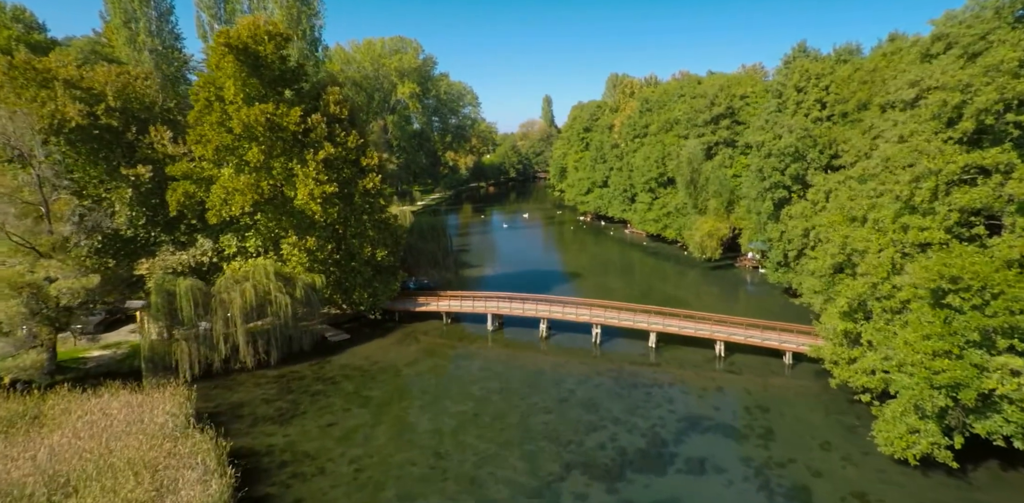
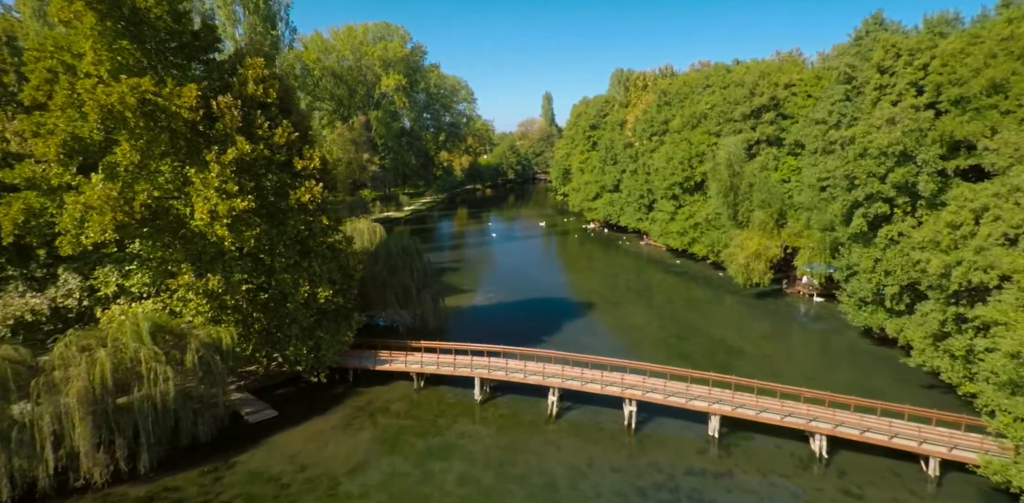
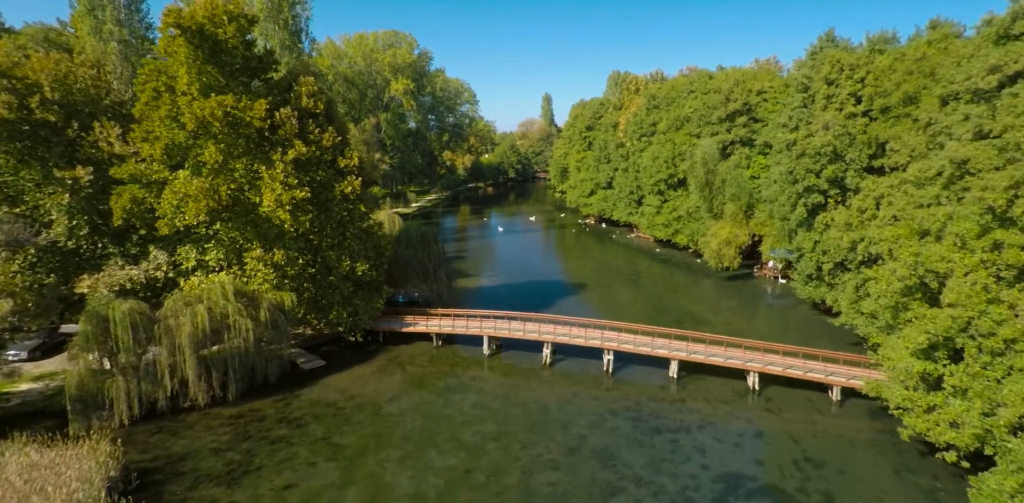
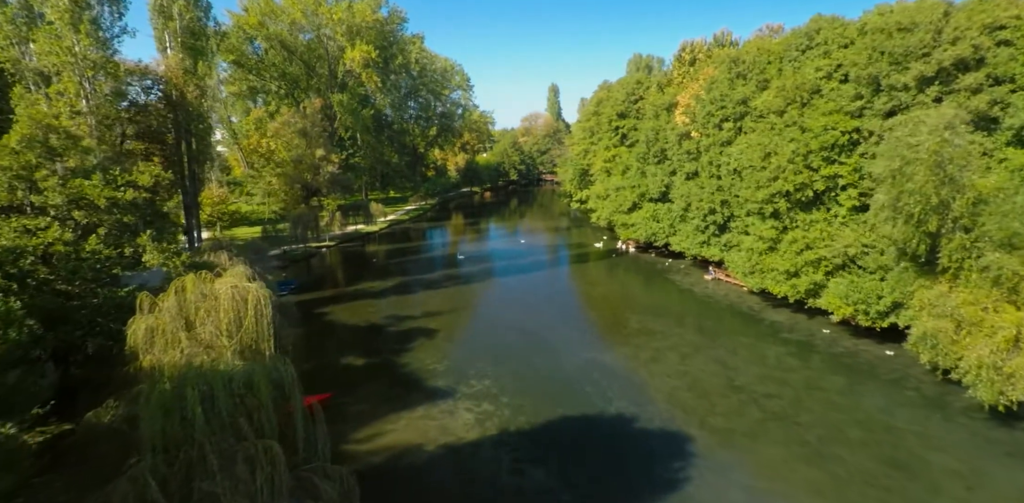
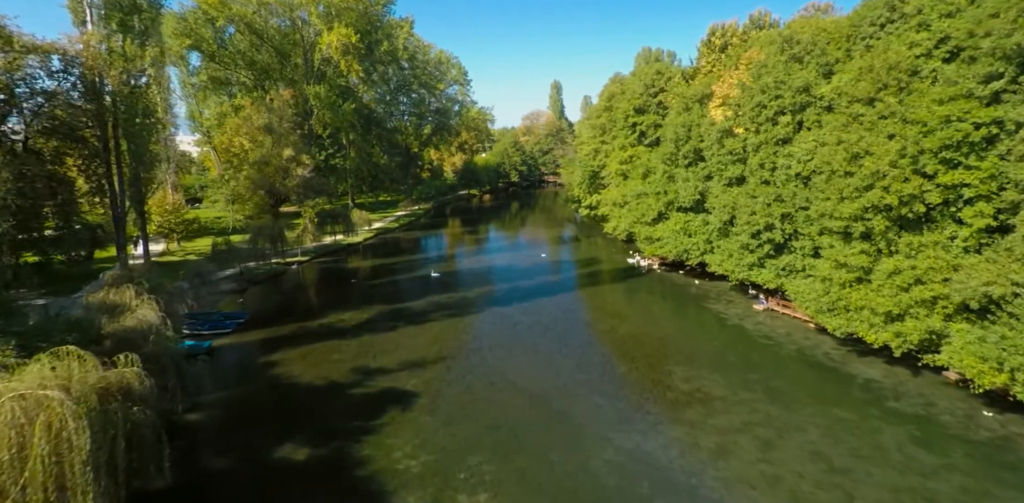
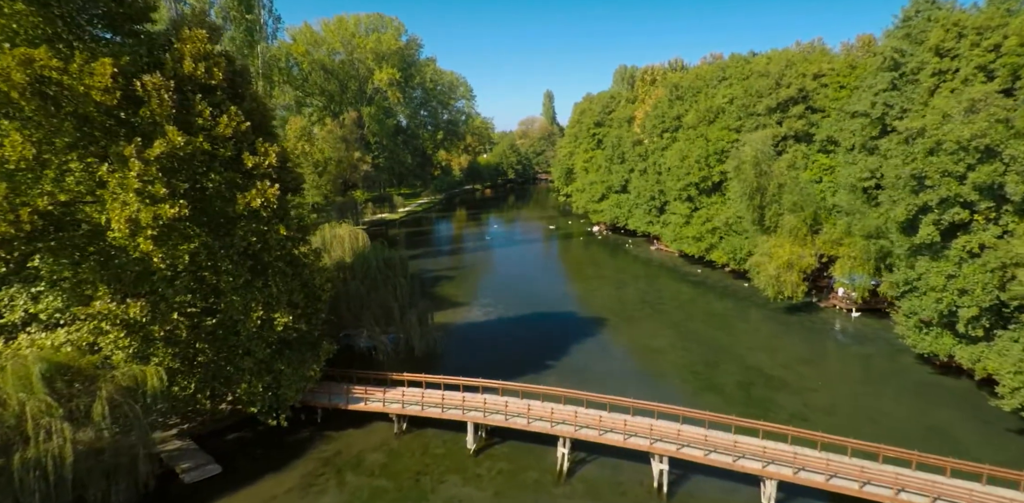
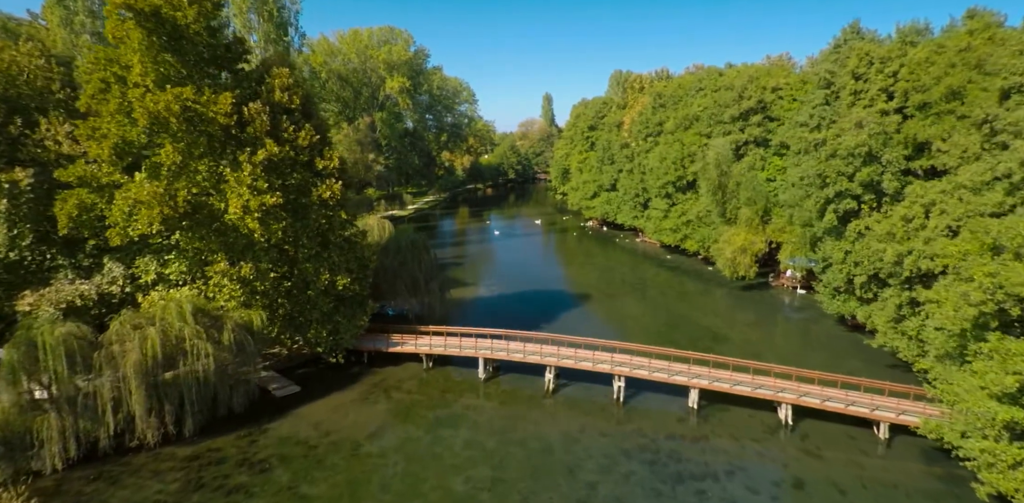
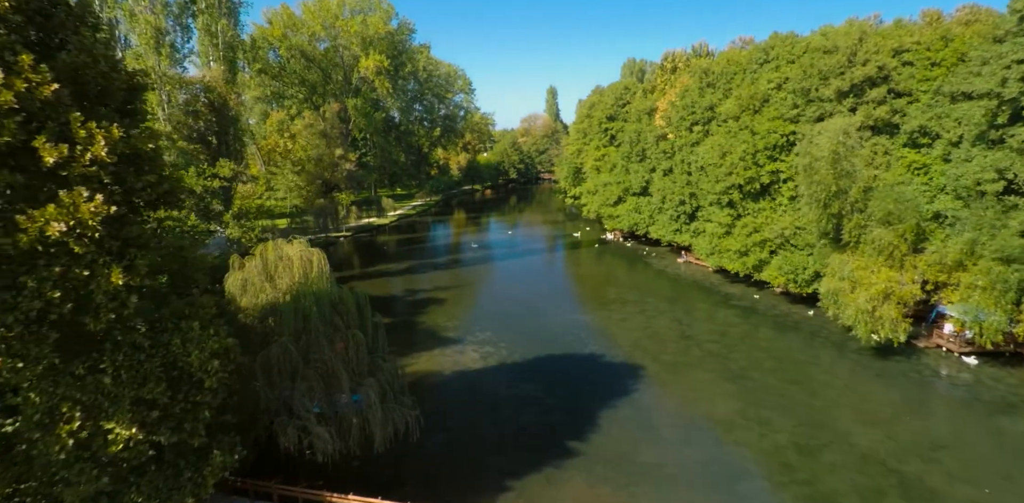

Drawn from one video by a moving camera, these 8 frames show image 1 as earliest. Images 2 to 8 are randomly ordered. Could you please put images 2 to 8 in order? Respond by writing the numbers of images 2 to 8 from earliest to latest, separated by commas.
3, 7, 2, 6, 8, 4, 5
